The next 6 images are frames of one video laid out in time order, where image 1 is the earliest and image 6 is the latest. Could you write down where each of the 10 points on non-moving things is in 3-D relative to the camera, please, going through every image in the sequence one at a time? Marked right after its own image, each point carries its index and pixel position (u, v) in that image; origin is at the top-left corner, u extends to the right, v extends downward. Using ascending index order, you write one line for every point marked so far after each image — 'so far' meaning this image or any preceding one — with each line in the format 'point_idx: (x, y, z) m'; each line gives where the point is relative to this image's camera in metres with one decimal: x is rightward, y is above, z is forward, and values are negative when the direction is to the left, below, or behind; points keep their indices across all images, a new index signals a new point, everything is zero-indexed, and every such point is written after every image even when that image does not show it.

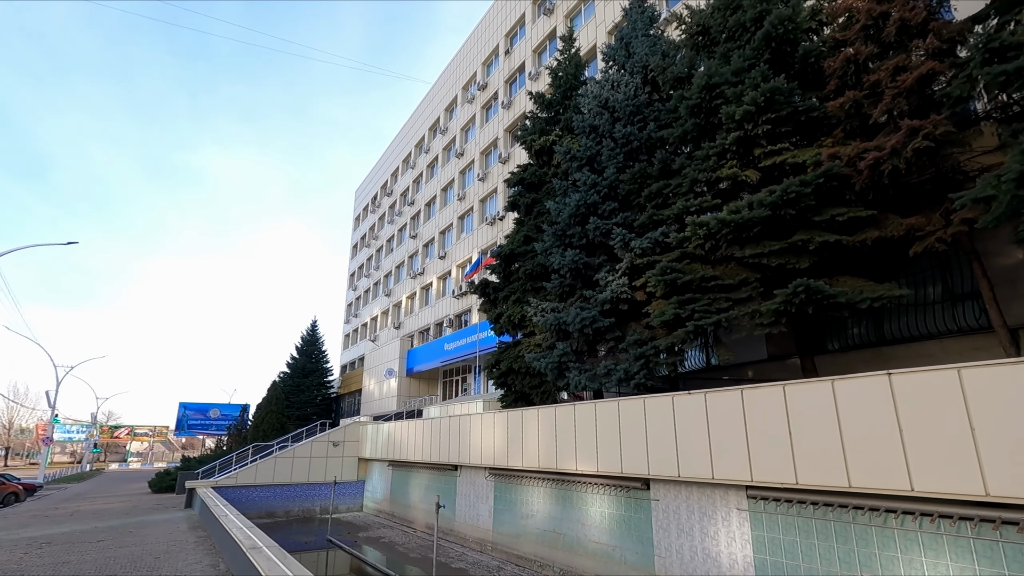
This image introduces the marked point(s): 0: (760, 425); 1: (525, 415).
0: (+3.0, -1.7, +6.5) m
1: (+0.3, -2.6, +10.8) m
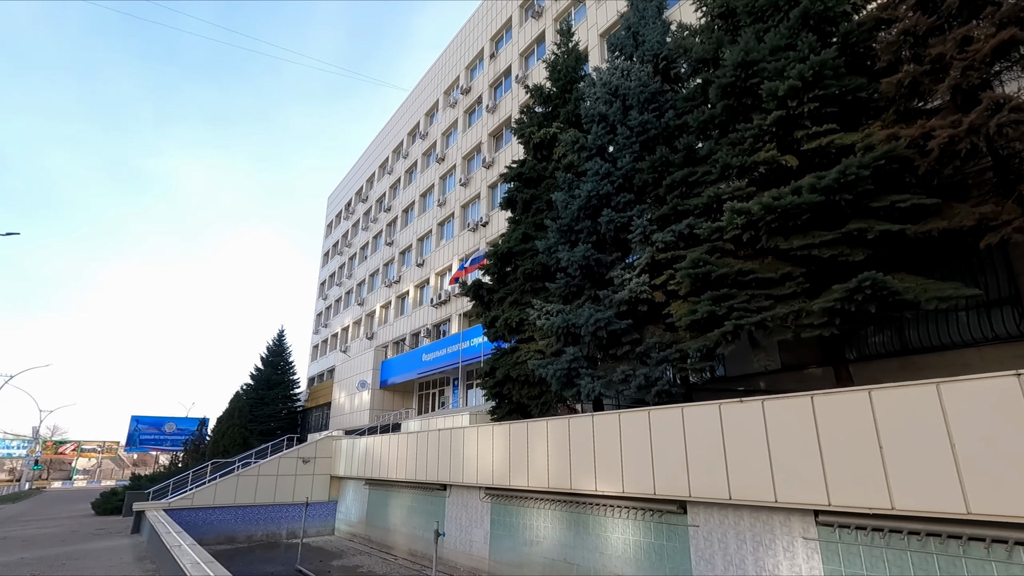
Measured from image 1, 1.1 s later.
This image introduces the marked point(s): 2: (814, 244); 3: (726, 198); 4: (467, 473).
0: (+3.3, -1.5, +5.5) m
1: (+0.3, -2.5, +9.6) m
2: (+4.2, +0.6, +7.4) m
3: (+3.4, +1.4, +8.5) m
4: (-1.0, -3.9, +11.2) m
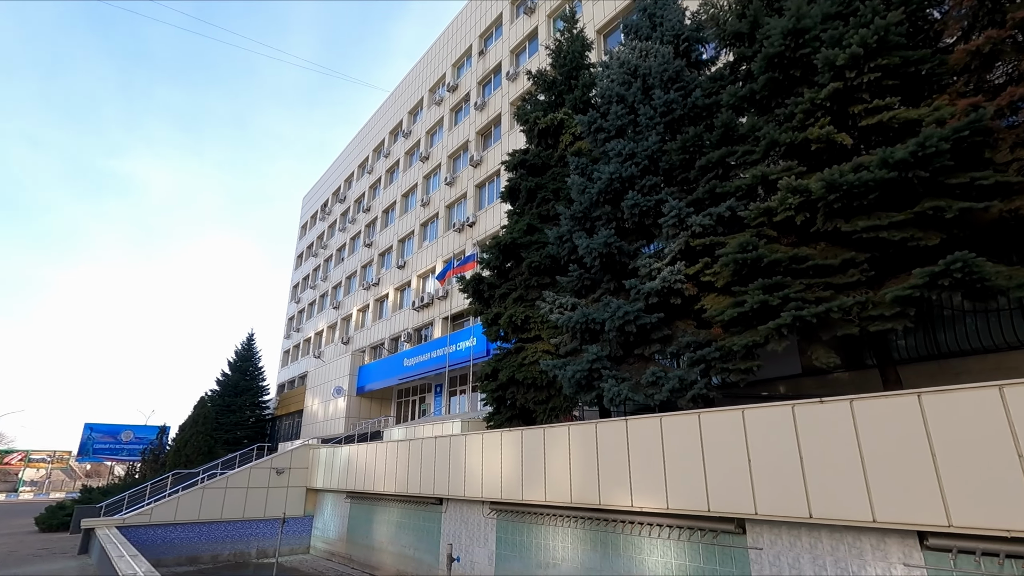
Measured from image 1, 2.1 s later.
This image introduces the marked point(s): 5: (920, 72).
0: (+3.8, -1.3, +4.5) m
1: (+0.6, -2.3, +8.5) m
2: (+4.5, +0.7, +6.5) m
3: (+3.7, +1.6, +7.7) m
4: (-0.8, -3.7, +10.0) m
5: (+5.5, +2.9, +7.2) m
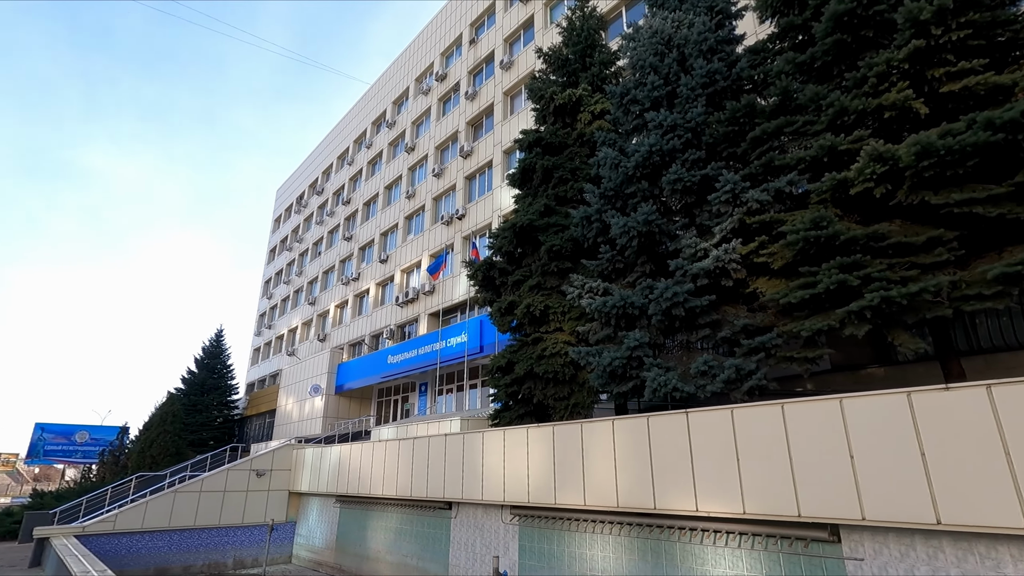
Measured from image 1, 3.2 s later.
0: (+4.5, -1.1, +3.8) m
1: (+1.0, -2.0, +7.6) m
2: (+5.2, +1.0, +5.9) m
3: (+4.3, +1.8, +7.0) m
4: (-0.5, -3.4, +9.1) m
5: (+6.2, +3.1, +6.6) m
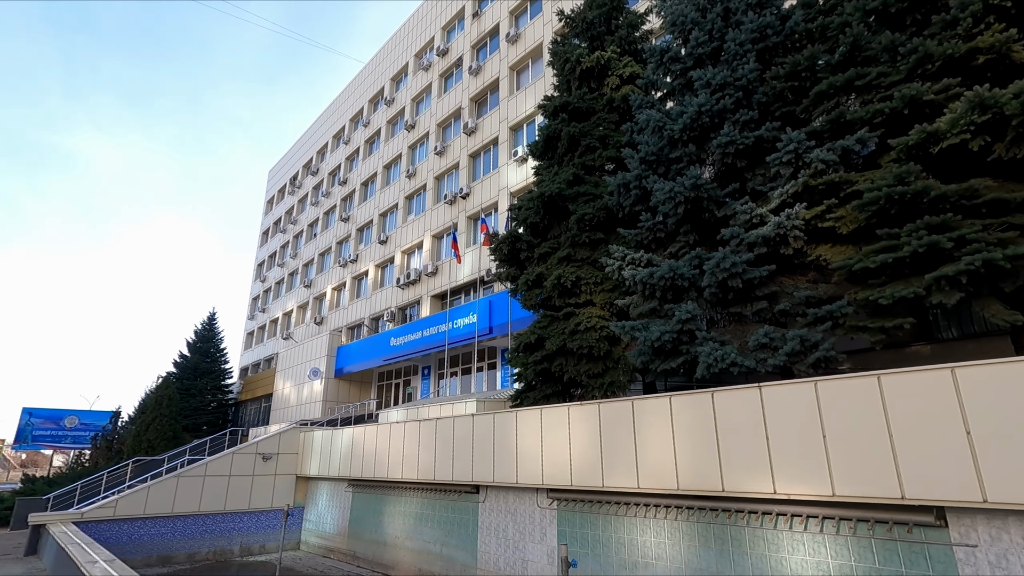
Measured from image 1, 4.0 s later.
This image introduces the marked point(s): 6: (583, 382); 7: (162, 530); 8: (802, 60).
0: (+5.1, -0.7, +3.3) m
1: (+1.6, -1.6, +7.0) m
2: (+5.8, +1.4, +5.3) m
3: (+5.0, +2.2, +6.4) m
4: (+0.1, -2.9, +8.5) m
5: (+6.8, +3.6, +6.0) m
6: (+1.3, -1.7, +9.7) m
7: (-8.1, -5.6, +12.3) m
8: (+4.1, +3.2, +7.6) m
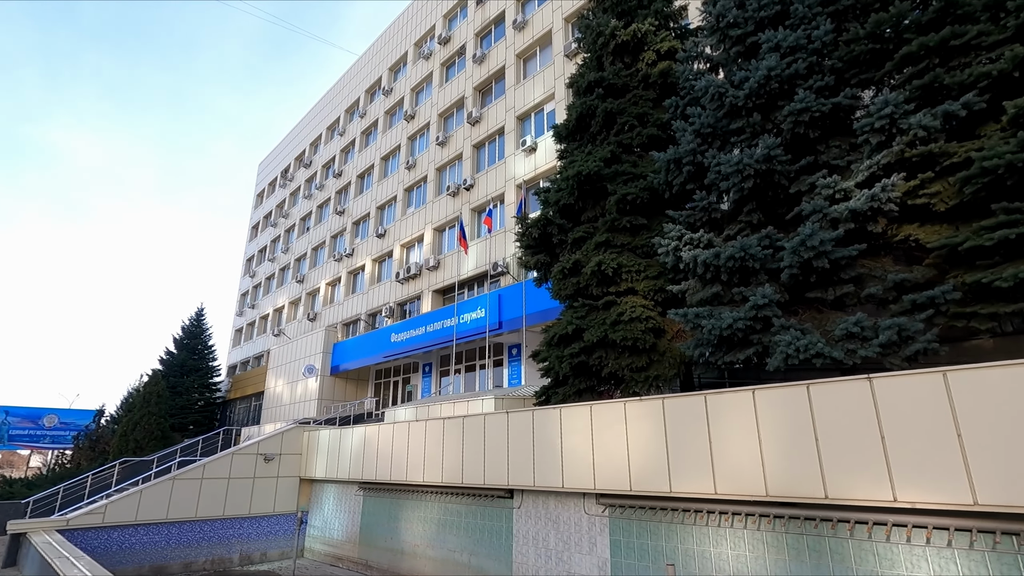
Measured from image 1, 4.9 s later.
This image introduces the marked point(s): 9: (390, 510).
0: (+5.9, -0.5, +2.6) m
1: (+2.3, -1.3, +6.2) m
2: (+6.6, +1.6, +4.6) m
3: (+5.7, +2.5, +5.7) m
4: (+0.7, -2.7, +7.7) m
5: (+7.5, +3.7, +5.3) m
6: (+1.9, -1.5, +8.9) m
7: (-7.6, -5.3, +11.3) m
8: (+4.8, +3.4, +6.9) m
9: (-2.4, -4.5, +10.9) m
